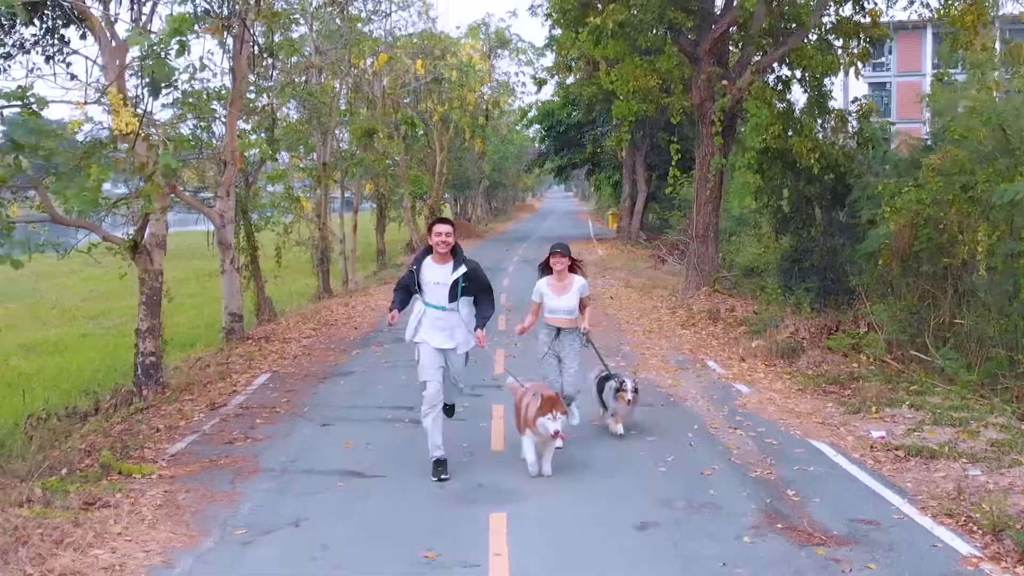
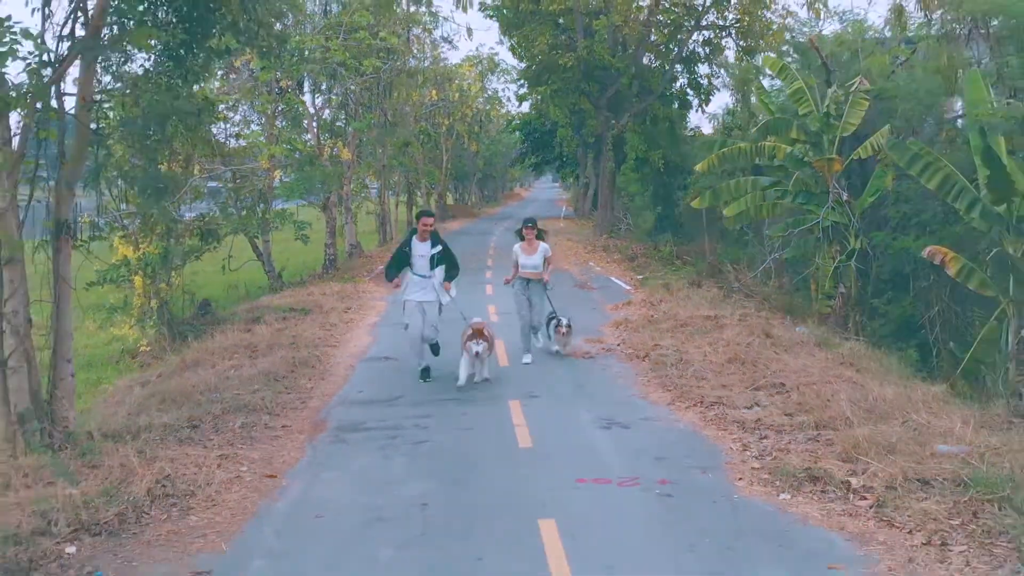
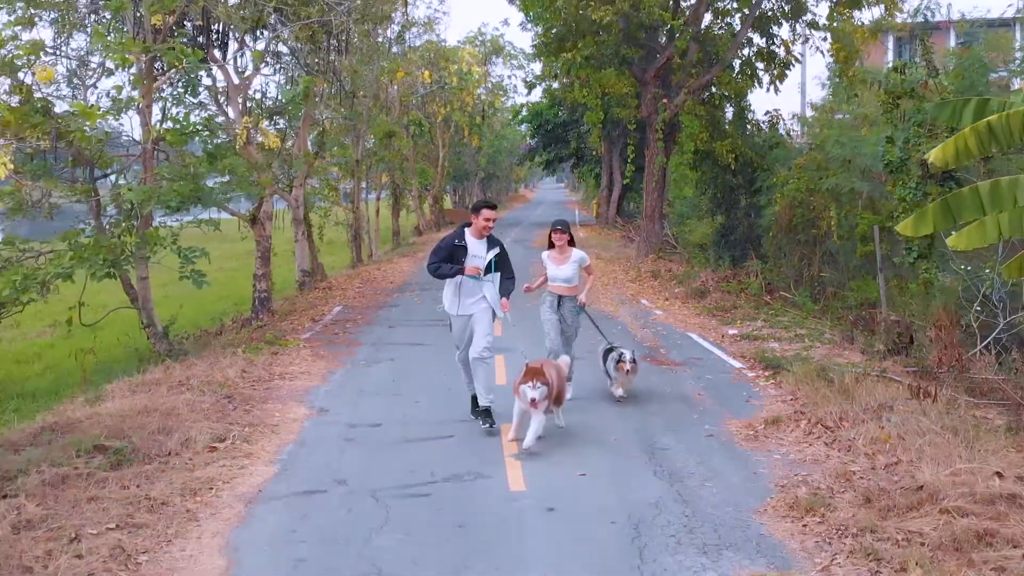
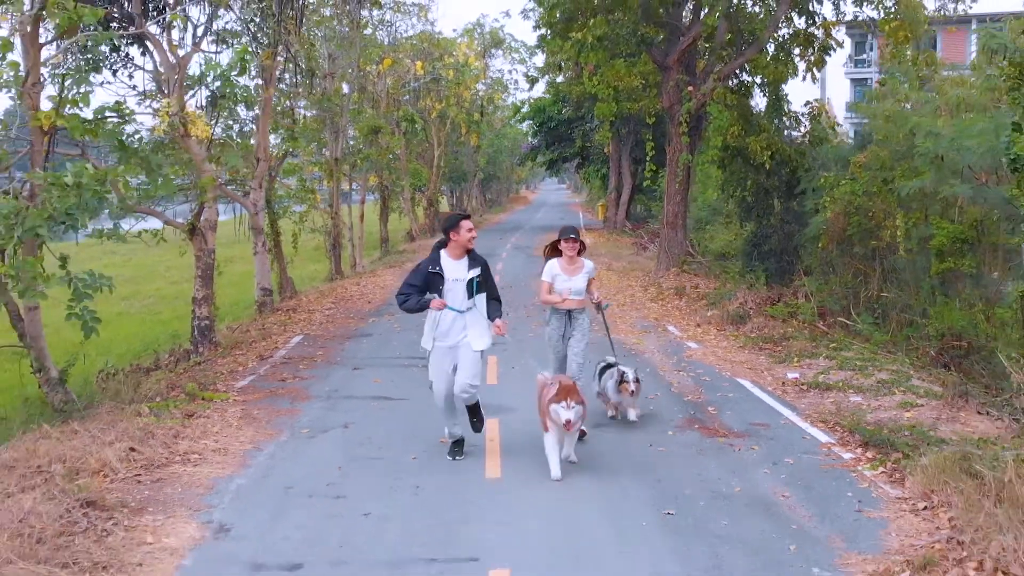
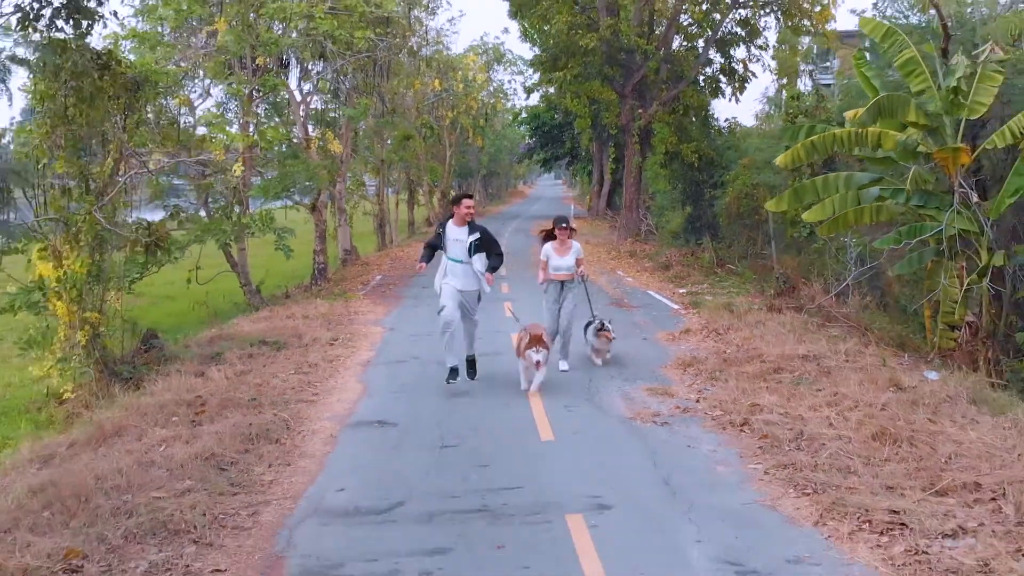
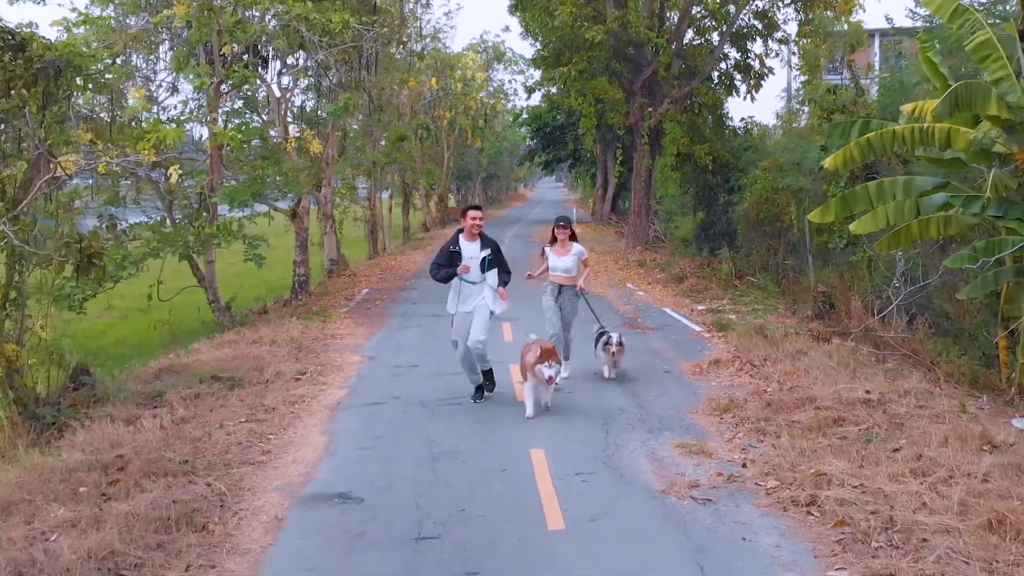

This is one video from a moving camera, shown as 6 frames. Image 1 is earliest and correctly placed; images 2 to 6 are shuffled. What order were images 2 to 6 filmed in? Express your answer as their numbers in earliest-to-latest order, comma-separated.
4, 3, 6, 5, 2
